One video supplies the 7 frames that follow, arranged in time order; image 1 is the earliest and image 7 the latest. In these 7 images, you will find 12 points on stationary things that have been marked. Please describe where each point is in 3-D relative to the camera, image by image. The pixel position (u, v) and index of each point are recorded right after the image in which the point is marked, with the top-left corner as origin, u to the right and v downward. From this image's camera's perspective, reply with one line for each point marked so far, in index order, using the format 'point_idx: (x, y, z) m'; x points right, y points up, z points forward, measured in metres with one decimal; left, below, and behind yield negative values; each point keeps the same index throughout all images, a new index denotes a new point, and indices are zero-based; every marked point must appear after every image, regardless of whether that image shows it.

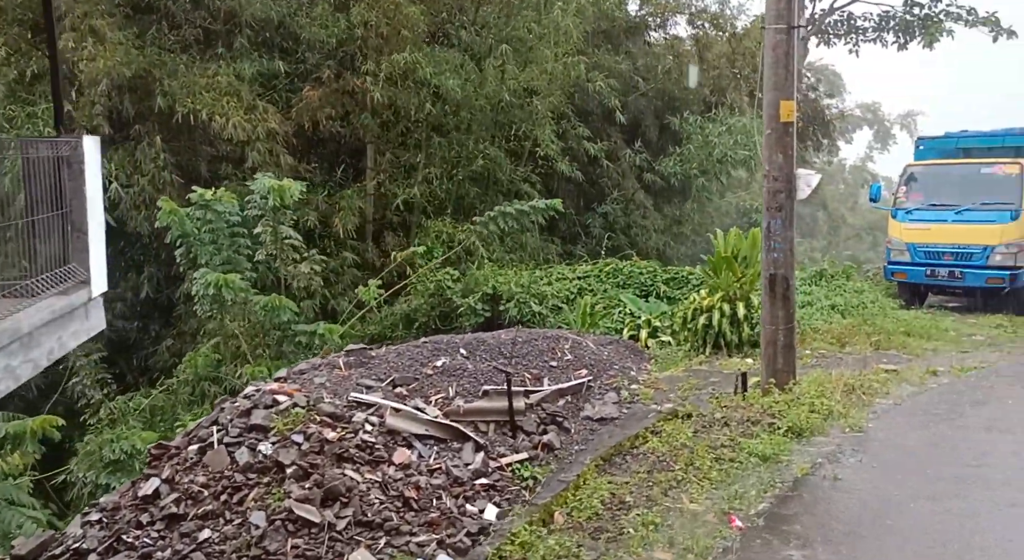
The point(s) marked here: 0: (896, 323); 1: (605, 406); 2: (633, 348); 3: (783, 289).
0: (+4.6, -0.5, +10.6) m
1: (+0.8, -1.2, +8.1) m
2: (+1.4, -0.8, +9.8) m
3: (+2.0, -0.1, +6.7) m
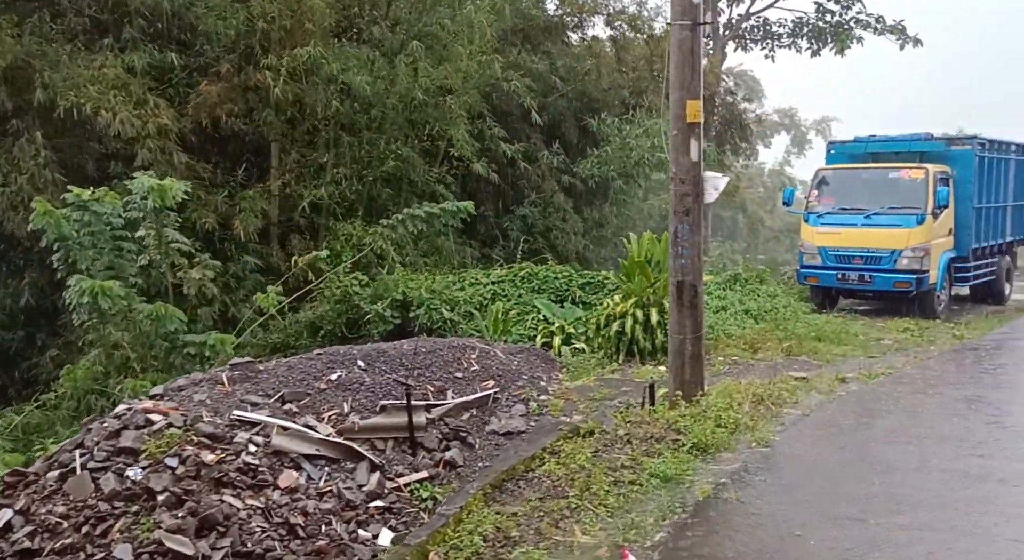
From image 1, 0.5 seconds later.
0: (+3.5, -0.6, +10.5) m
1: (0.0, -1.2, +7.7) m
2: (+0.4, -0.8, +9.5) m
3: (+1.3, -0.1, +6.4) m
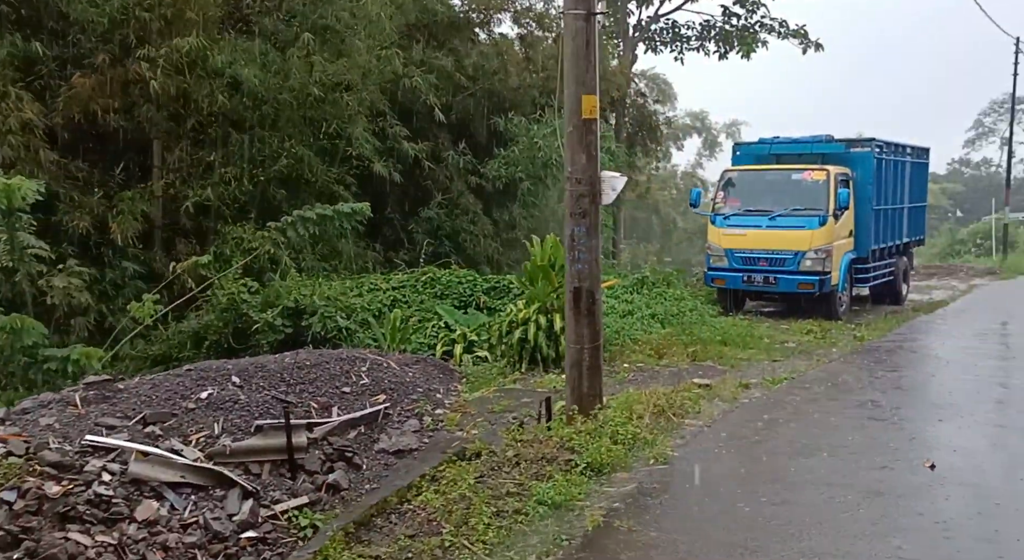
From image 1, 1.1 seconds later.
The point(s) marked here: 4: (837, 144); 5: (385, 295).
0: (+2.4, -0.6, +10.3) m
1: (-0.9, -1.3, +7.2) m
2: (-0.7, -0.9, +9.0) m
3: (+0.5, -0.2, +6.0) m
4: (+4.8, +2.0, +13.0) m
5: (-1.6, -0.2, +11.4) m
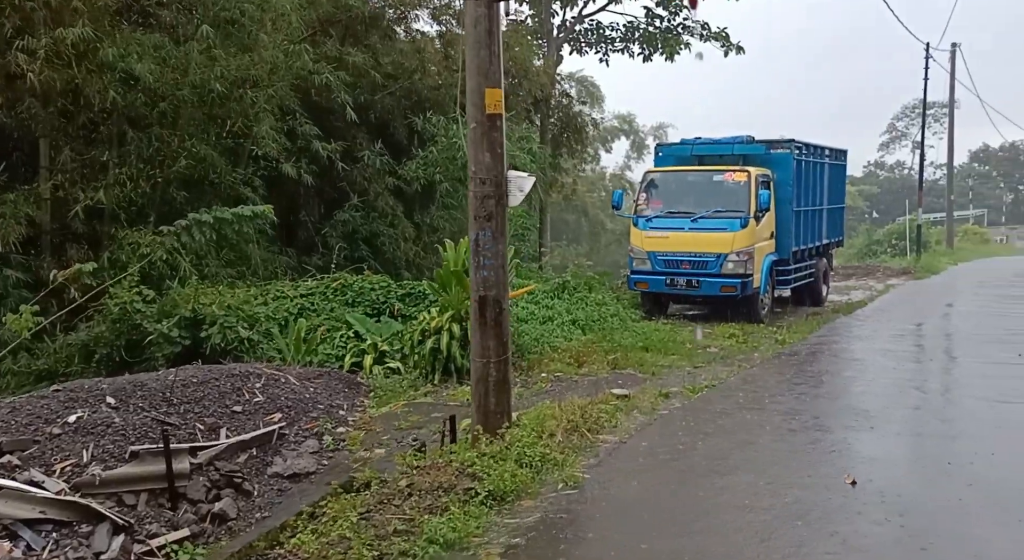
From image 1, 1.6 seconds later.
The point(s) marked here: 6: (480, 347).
0: (+1.4, -0.7, +10.0) m
1: (-1.6, -1.3, +6.7) m
2: (-1.5, -1.0, +8.5) m
3: (-0.1, -0.2, +5.6) m
4: (+3.6, +2.0, +12.9) m
5: (-2.7, -0.3, +10.7) m
6: (-0.2, -0.4, +5.6) m
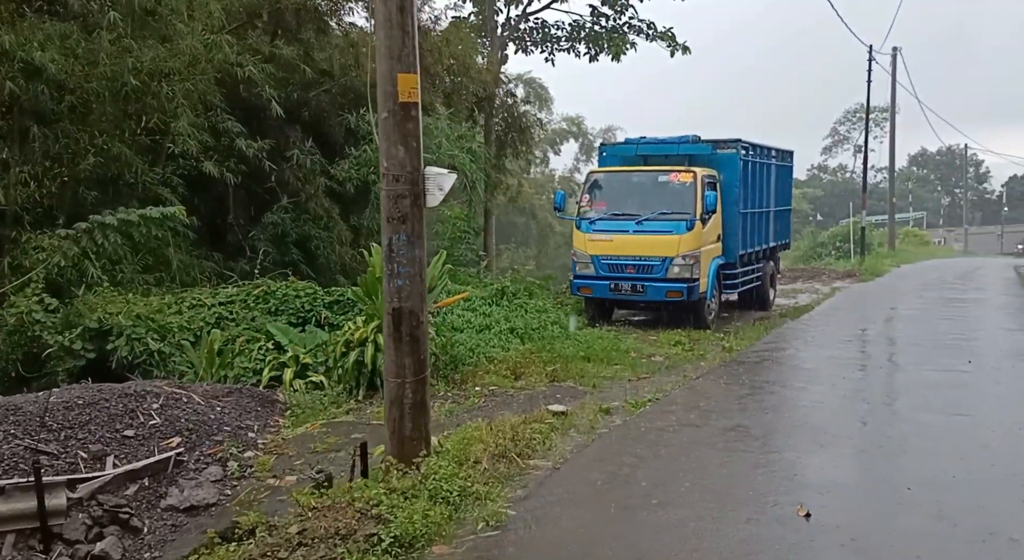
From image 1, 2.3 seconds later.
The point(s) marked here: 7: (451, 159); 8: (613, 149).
0: (+0.7, -0.7, +9.5) m
1: (-2.1, -1.4, +6.0) m
2: (-2.2, -1.0, +7.7) m
3: (-0.6, -0.3, +5.0) m
4: (+2.7, +1.9, +12.4) m
5: (-3.4, -0.4, +10.0) m
6: (-0.7, -0.5, +5.0) m
7: (-0.9, +1.8, +13.3) m
8: (+1.5, +1.9, +13.0) m
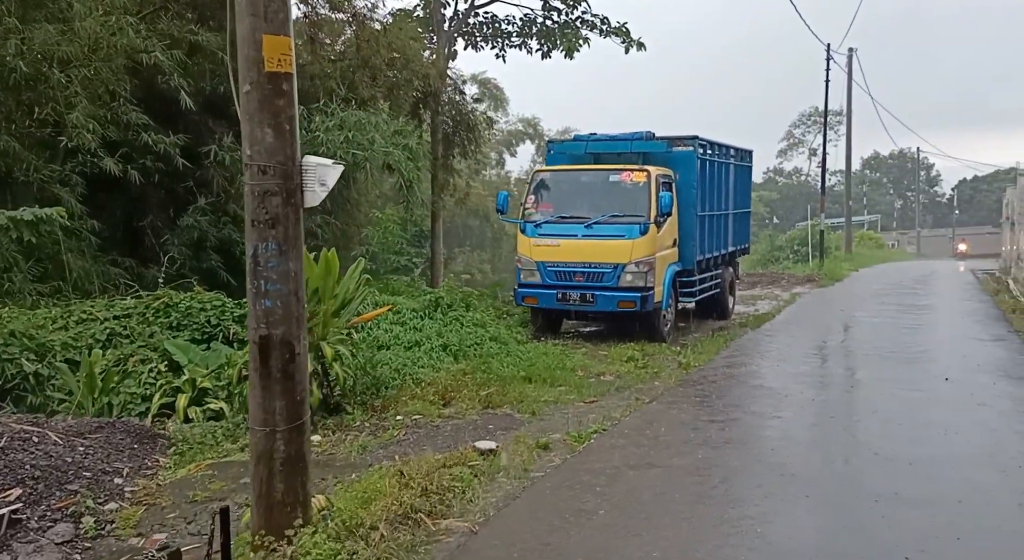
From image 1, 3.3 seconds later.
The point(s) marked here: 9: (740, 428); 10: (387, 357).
0: (+0.1, -0.8, +8.5) m
1: (-2.6, -1.5, +4.8) m
2: (-2.7, -1.1, +6.6) m
3: (-1.0, -0.4, +3.9) m
4: (+1.9, +1.8, +11.5) m
5: (-4.1, -0.5, +8.8) m
6: (-1.1, -0.6, +3.9) m
7: (-1.7, +1.7, +12.2) m
8: (+0.7, +1.8, +12.0) m
9: (+1.8, -1.1, +6.8) m
10: (-1.2, -0.7, +8.2) m
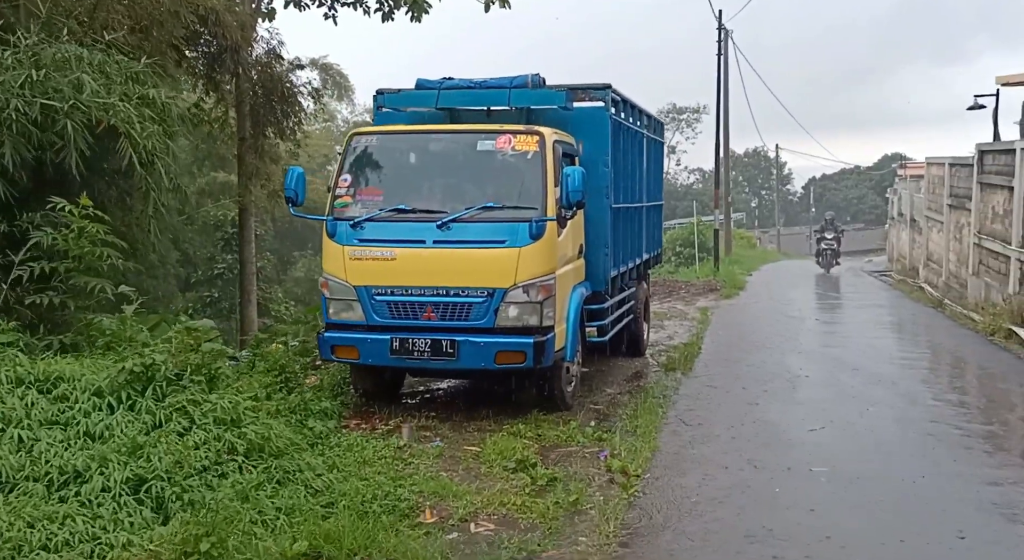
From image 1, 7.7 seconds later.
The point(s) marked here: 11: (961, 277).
0: (-1.0, -1.1, +4.0) m
1: (-3.0, -1.8, 0.0) m
2: (-3.4, -1.4, +1.7) m
3: (-1.3, -0.6, -0.7) m
4: (+0.3, +1.6, +7.3) m
5: (-5.1, -0.8, +3.7) m
6: (-1.4, -0.8, -0.7) m
7: (-3.4, +1.4, +7.4) m
8: (-1.0, +1.5, +7.6) m
9: (+1.0, -1.3, +2.7) m
10: (-2.1, -1.0, +3.6) m
11: (+8.6, +0.1, +16.9) m
